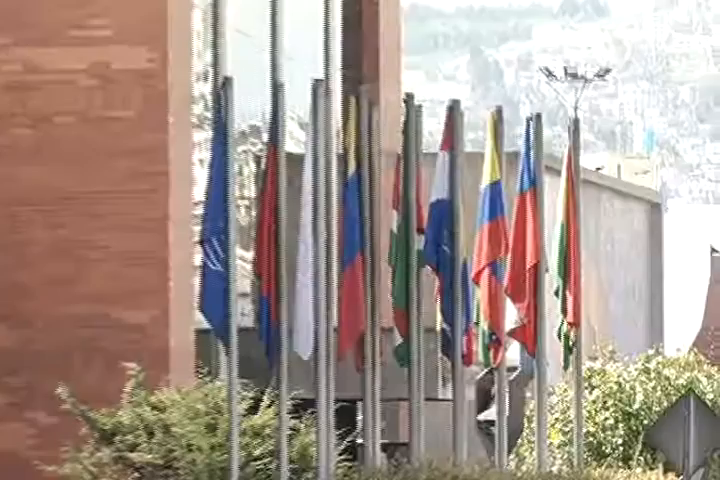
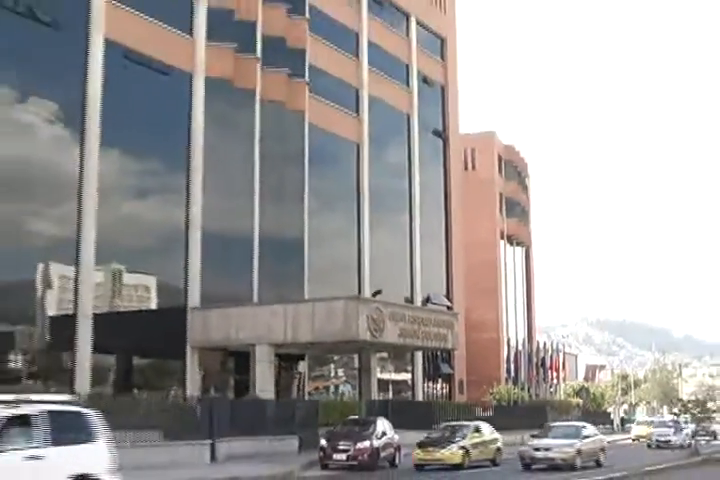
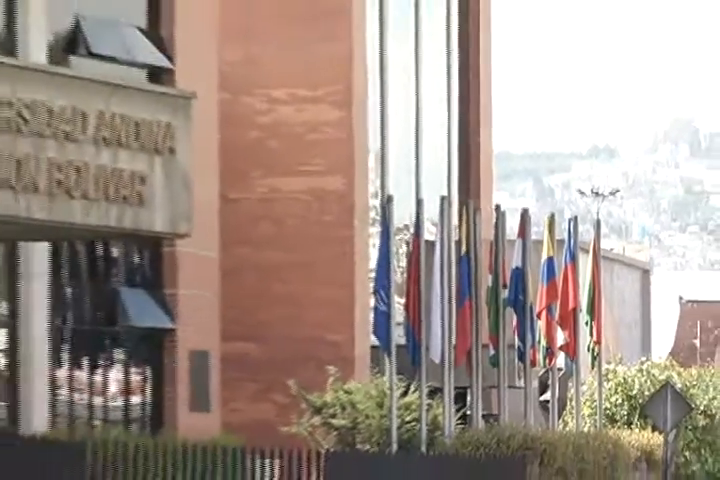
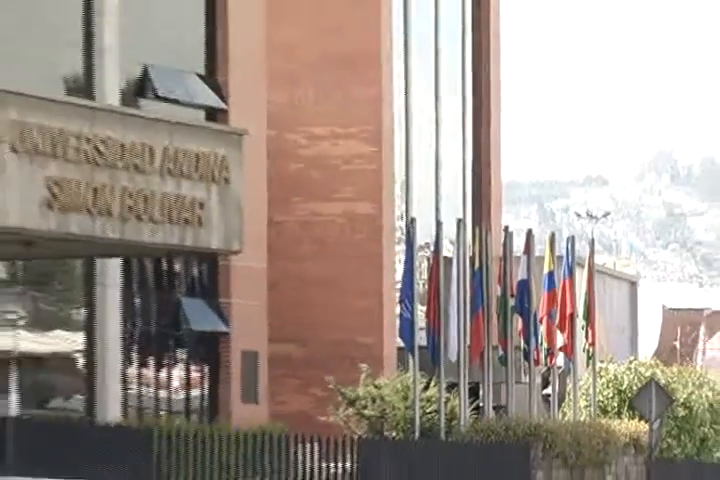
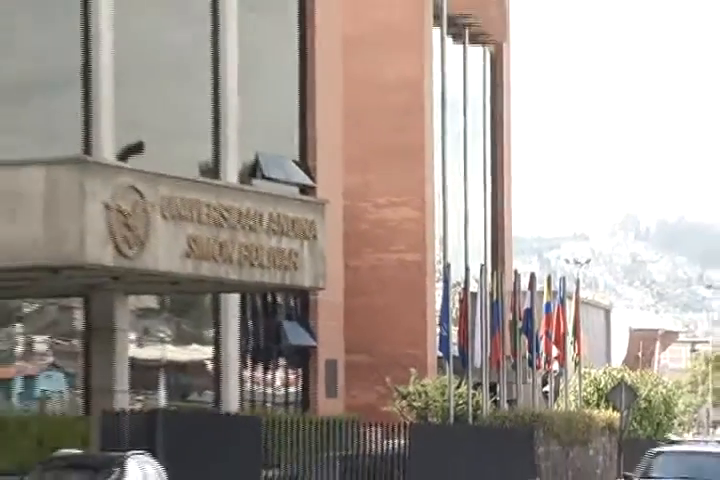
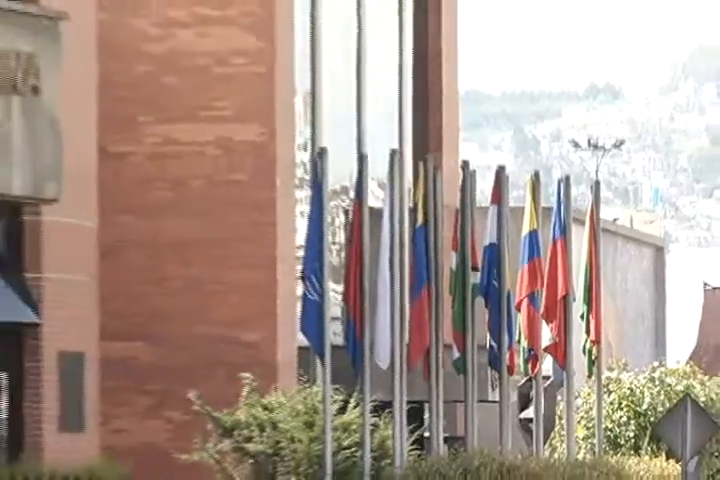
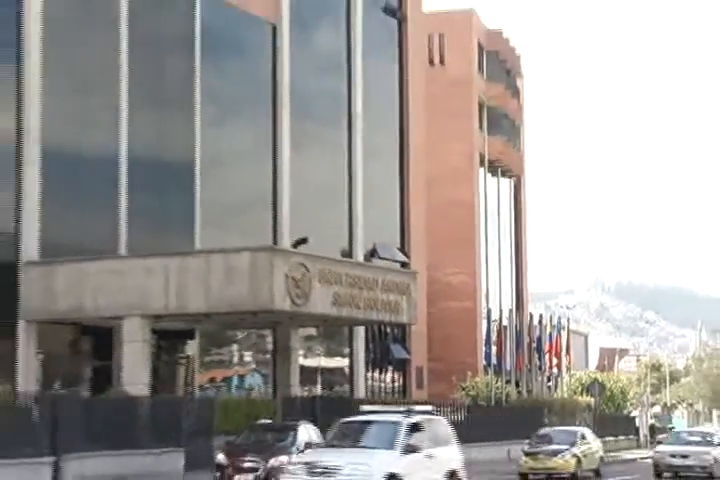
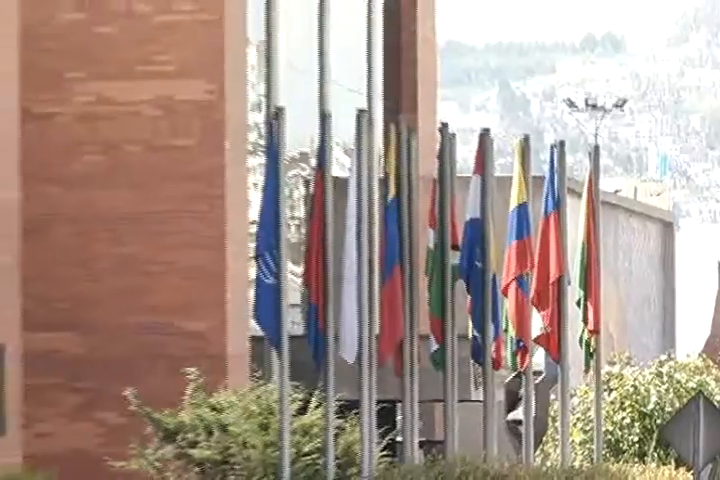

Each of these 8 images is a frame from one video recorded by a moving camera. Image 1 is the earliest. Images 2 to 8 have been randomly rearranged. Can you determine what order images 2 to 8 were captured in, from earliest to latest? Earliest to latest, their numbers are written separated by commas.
8, 6, 3, 4, 5, 7, 2
